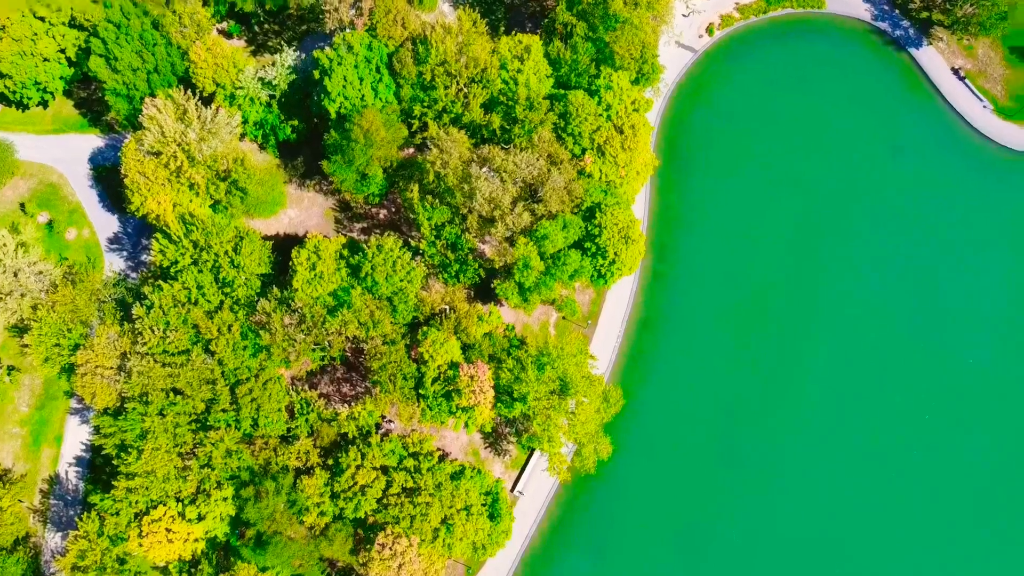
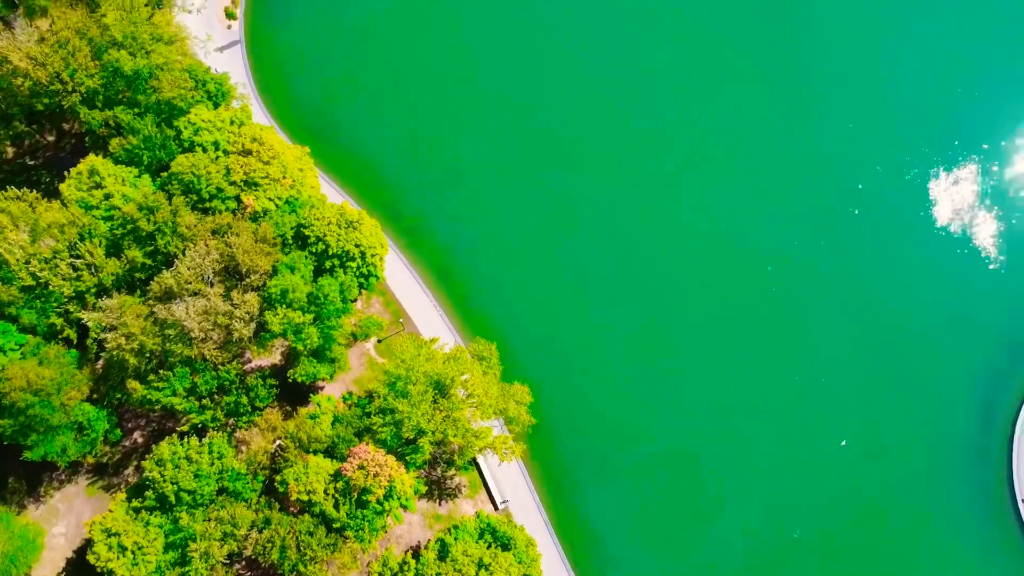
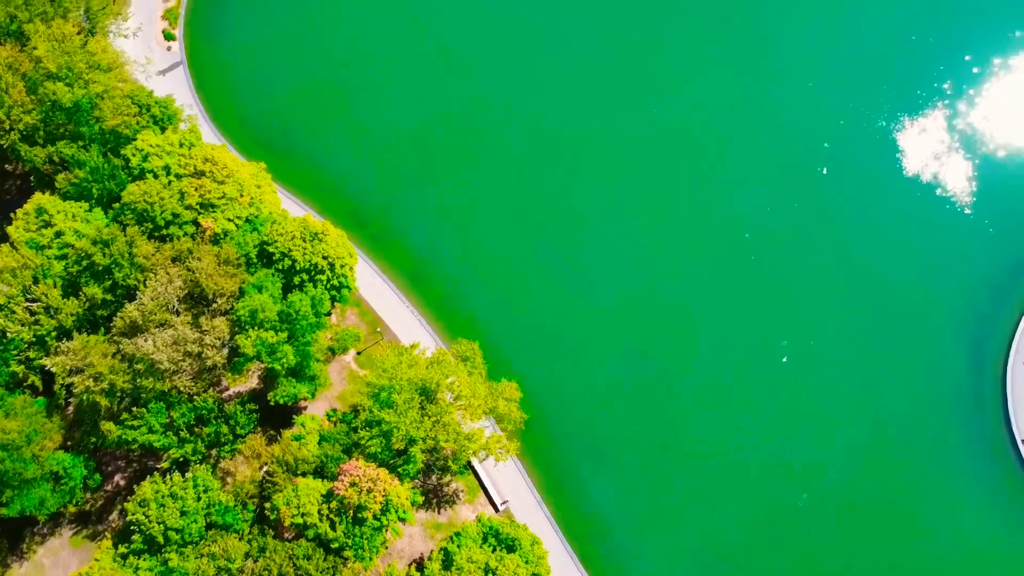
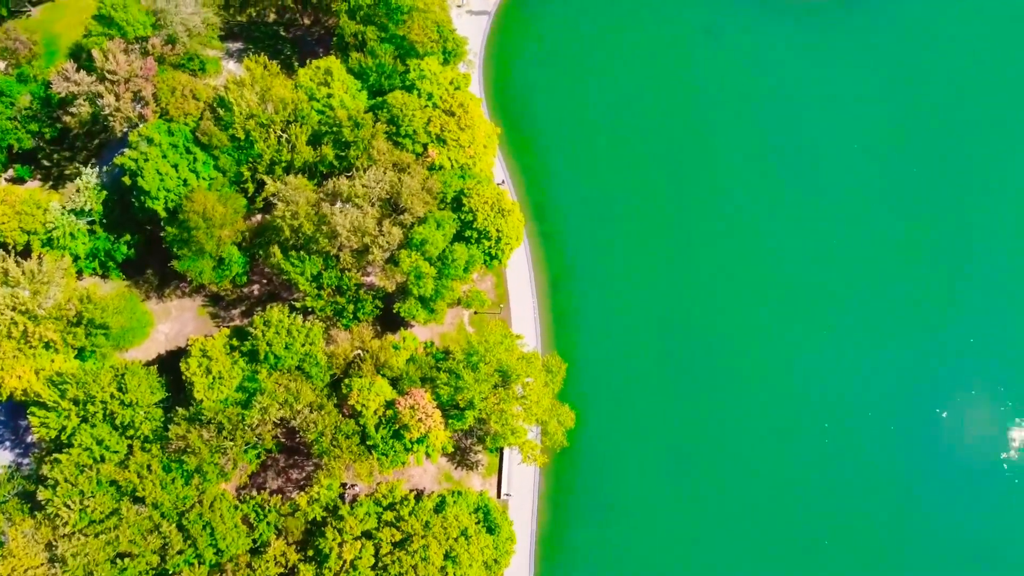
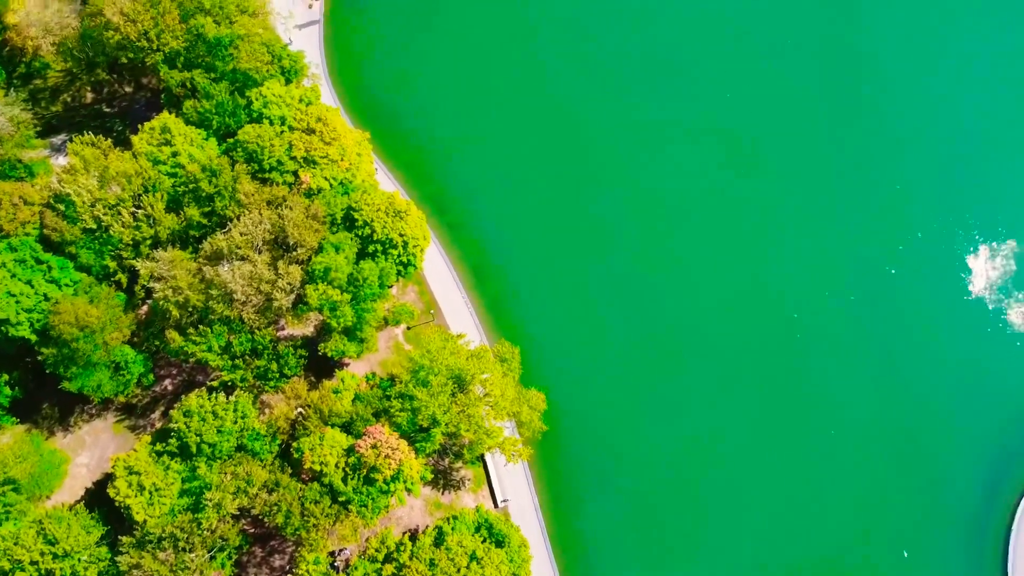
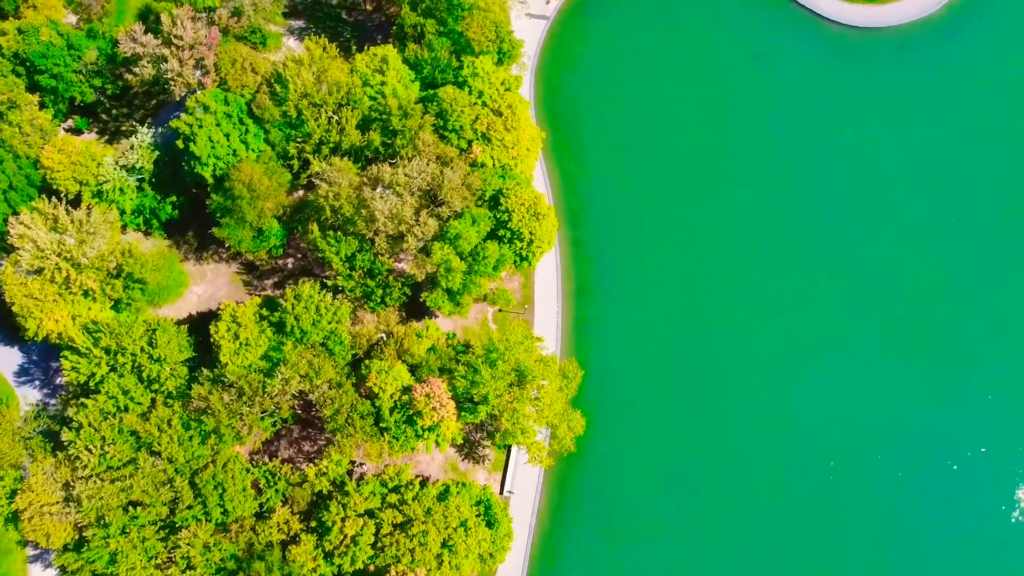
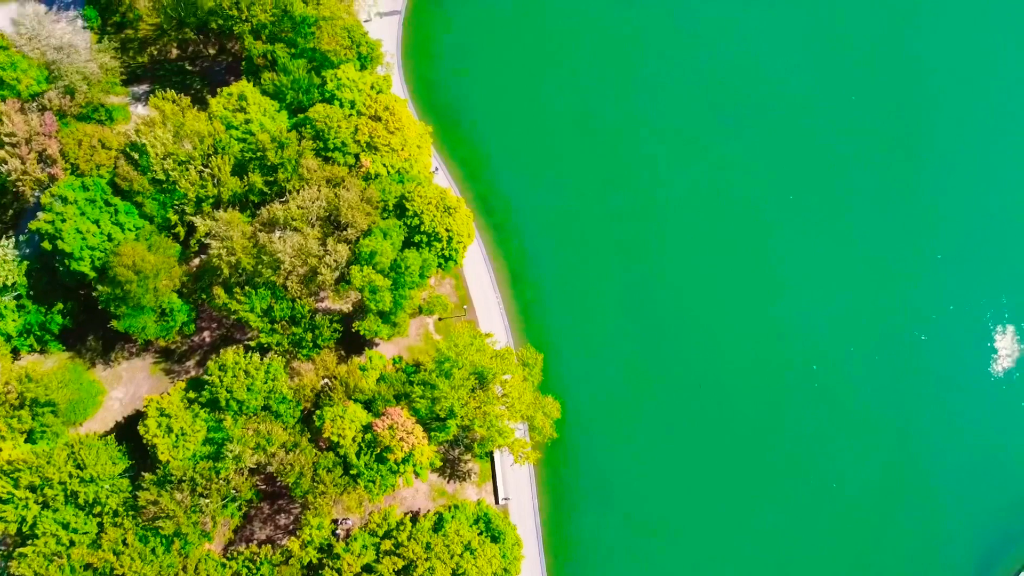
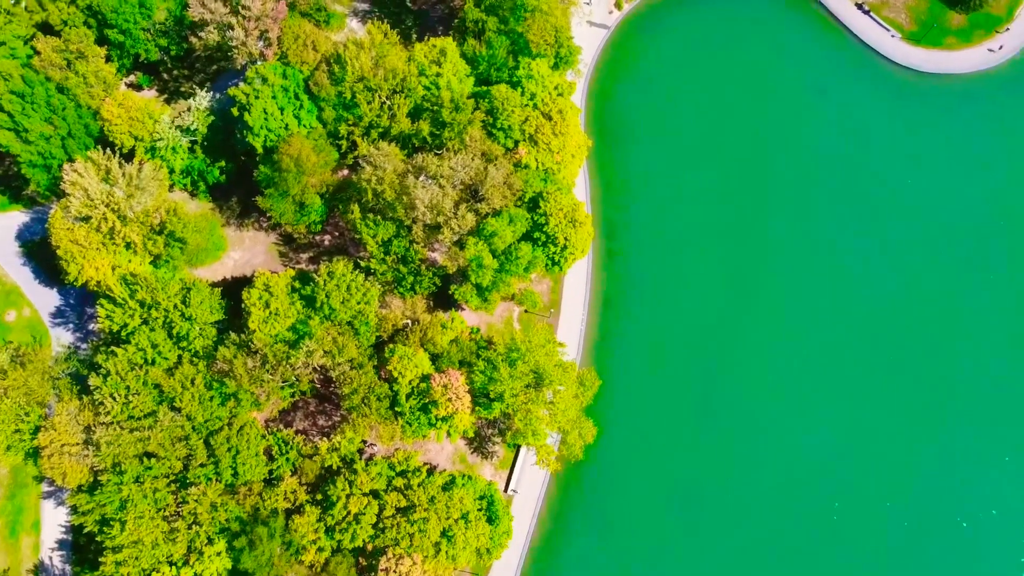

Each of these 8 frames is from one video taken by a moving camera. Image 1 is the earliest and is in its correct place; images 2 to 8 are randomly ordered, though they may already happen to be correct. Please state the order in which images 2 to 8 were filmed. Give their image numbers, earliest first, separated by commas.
8, 6, 4, 7, 5, 2, 3
